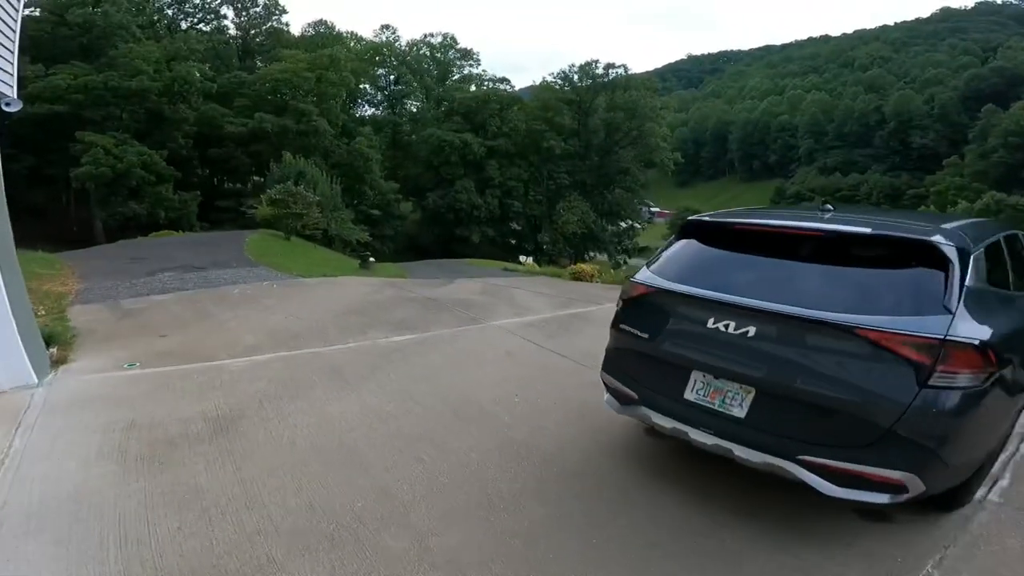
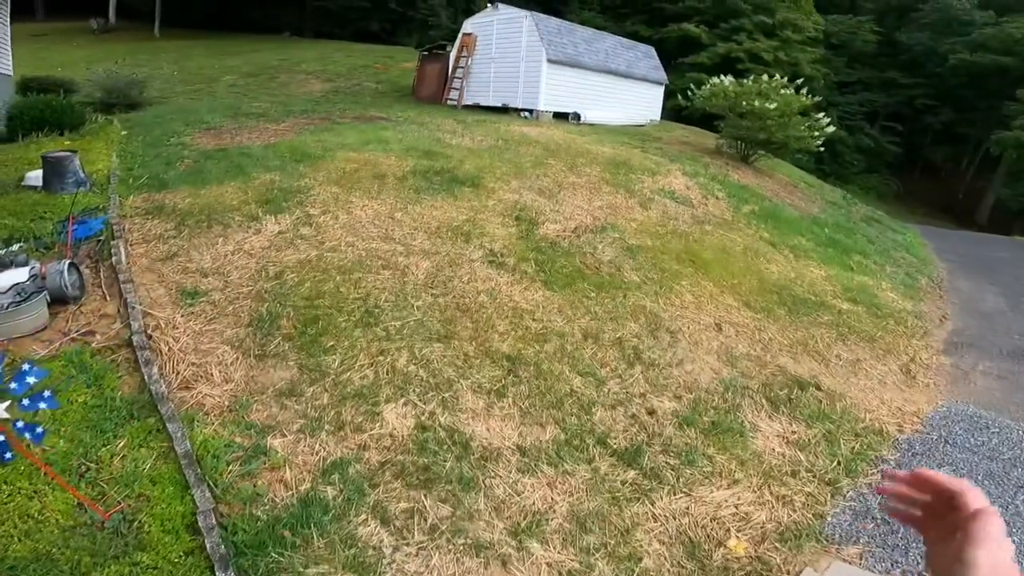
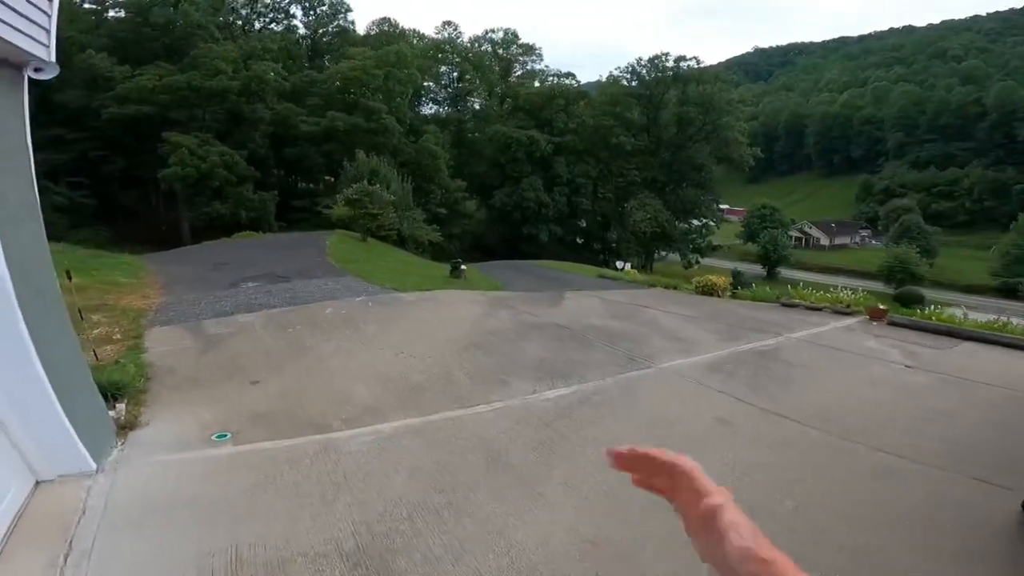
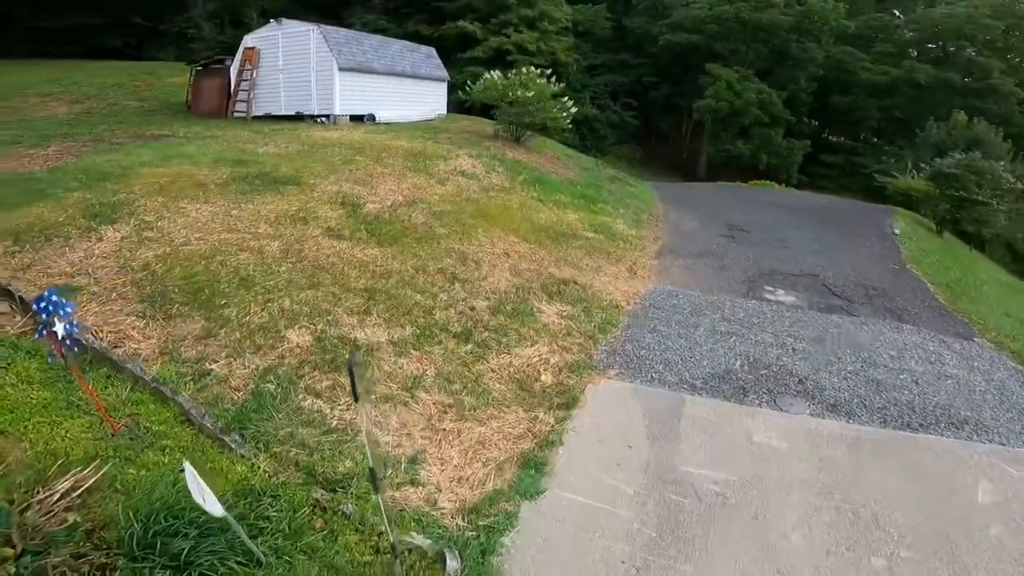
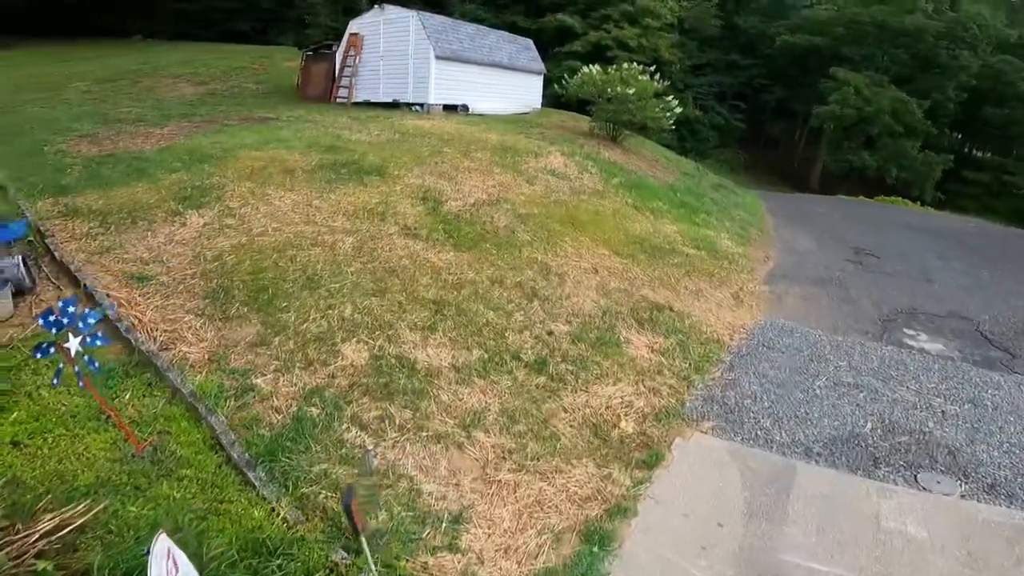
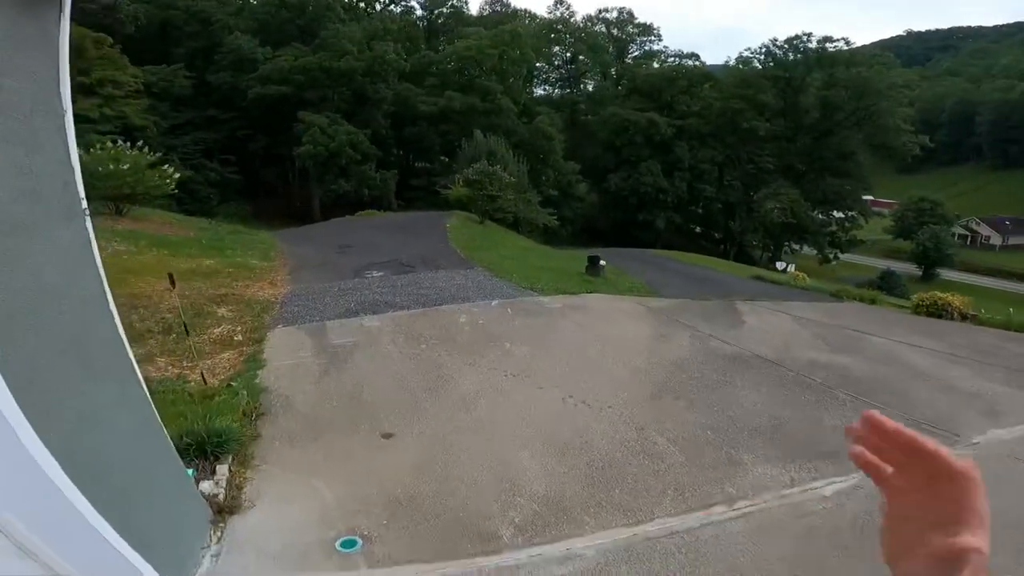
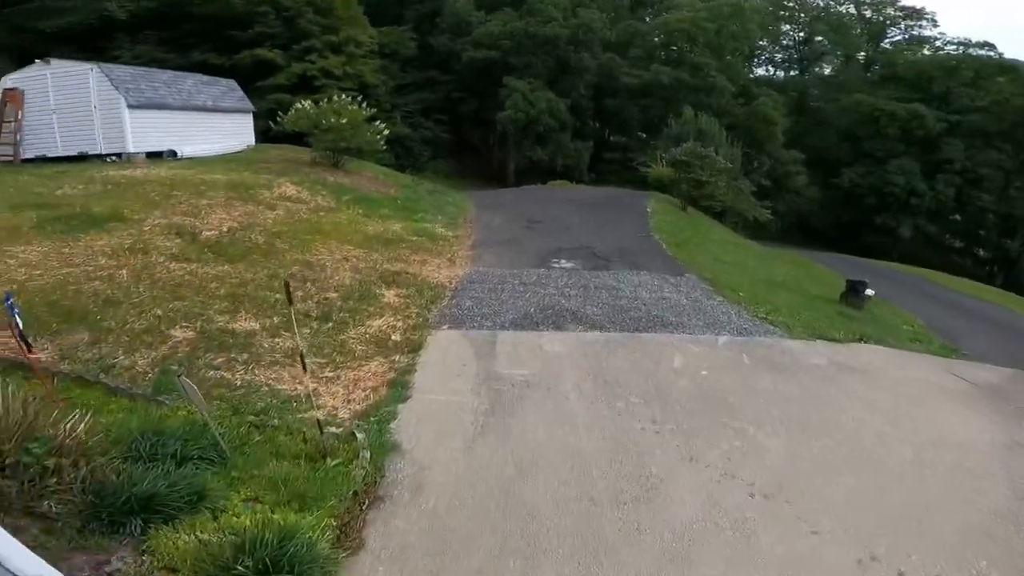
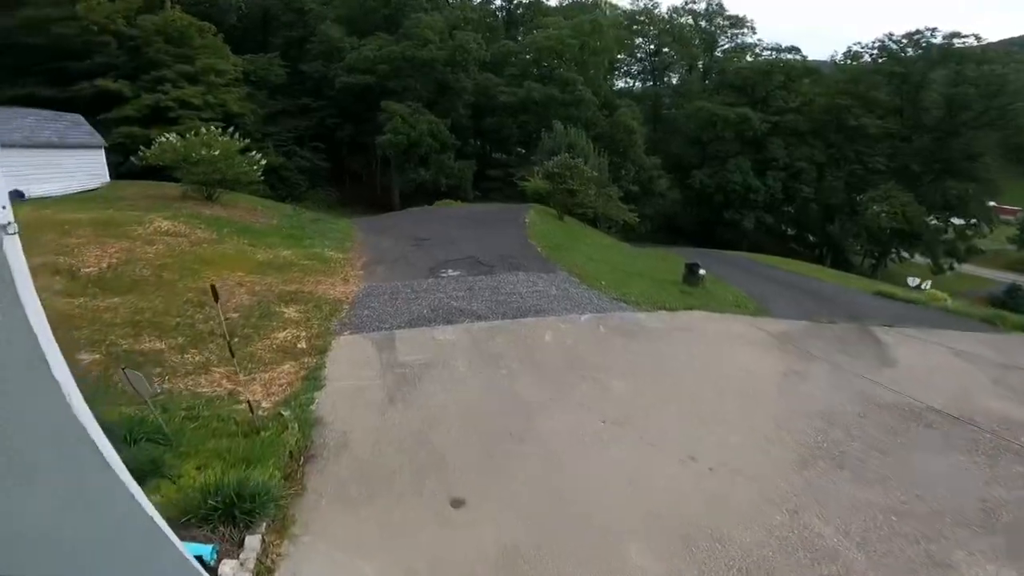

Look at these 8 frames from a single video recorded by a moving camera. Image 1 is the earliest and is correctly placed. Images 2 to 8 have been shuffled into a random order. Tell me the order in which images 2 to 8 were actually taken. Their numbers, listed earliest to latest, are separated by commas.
3, 6, 8, 7, 4, 5, 2
